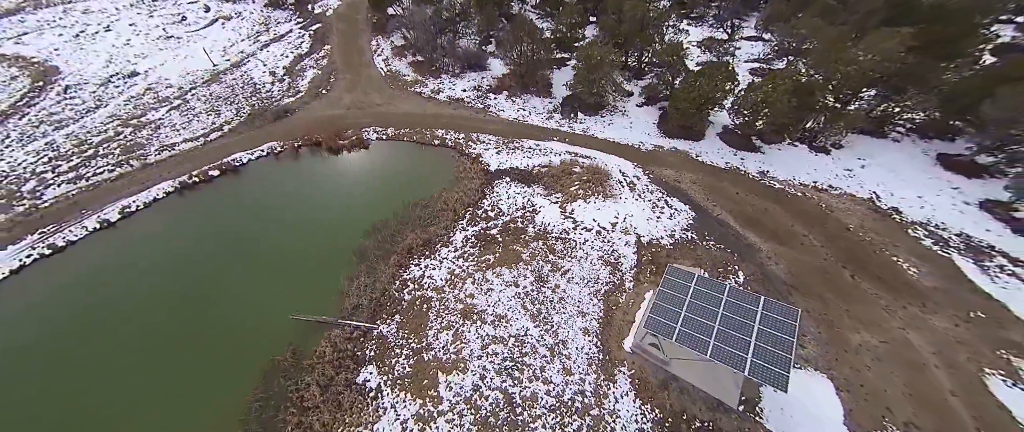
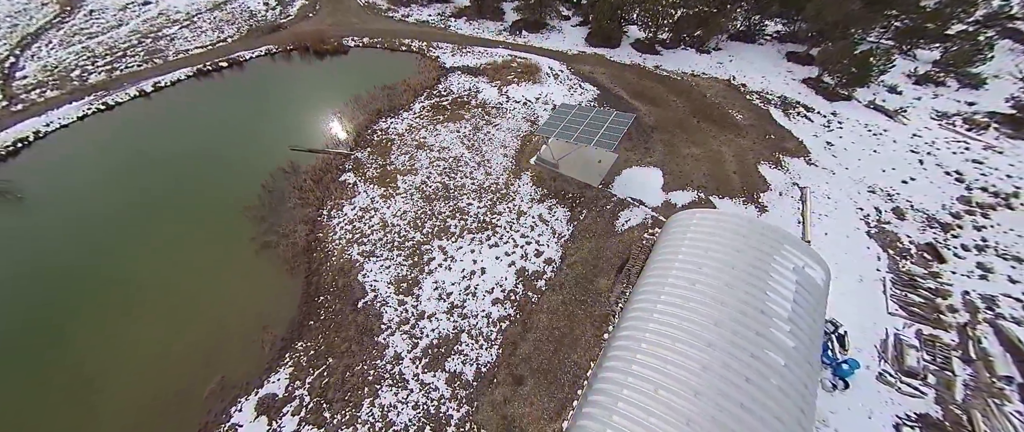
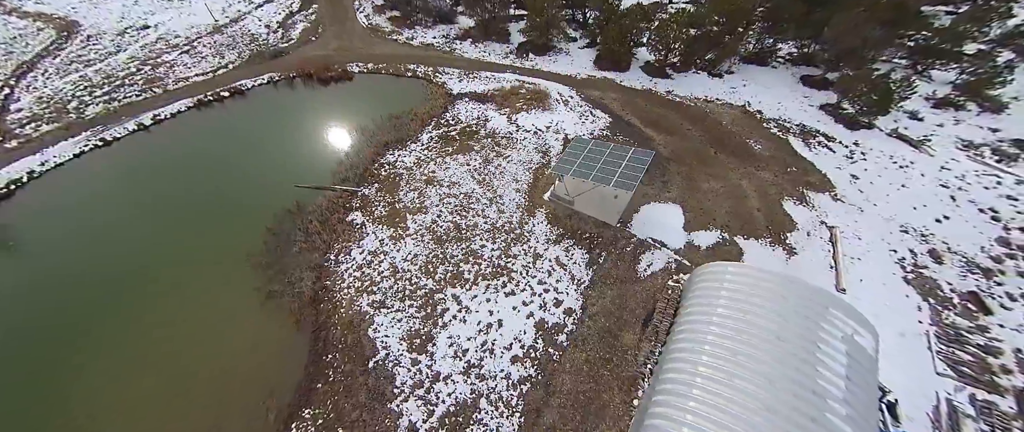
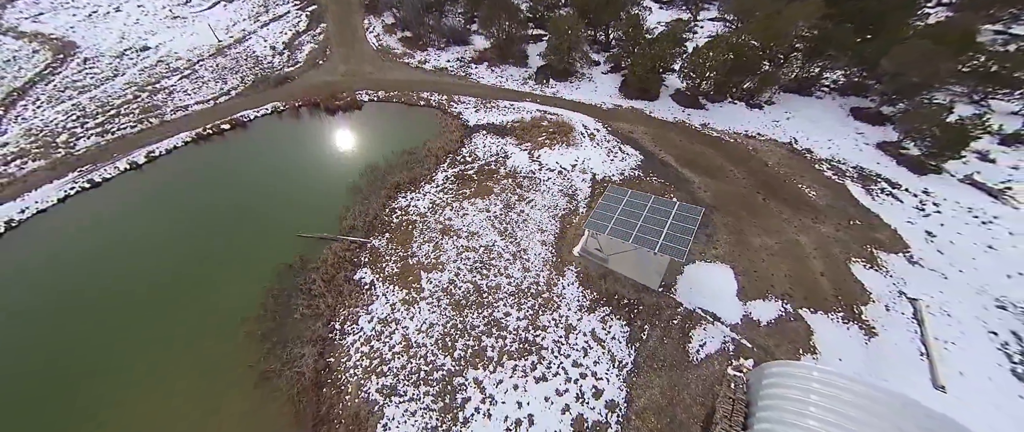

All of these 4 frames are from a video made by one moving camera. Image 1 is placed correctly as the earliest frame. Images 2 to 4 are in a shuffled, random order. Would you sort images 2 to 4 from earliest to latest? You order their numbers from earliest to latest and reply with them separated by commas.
4, 3, 2
